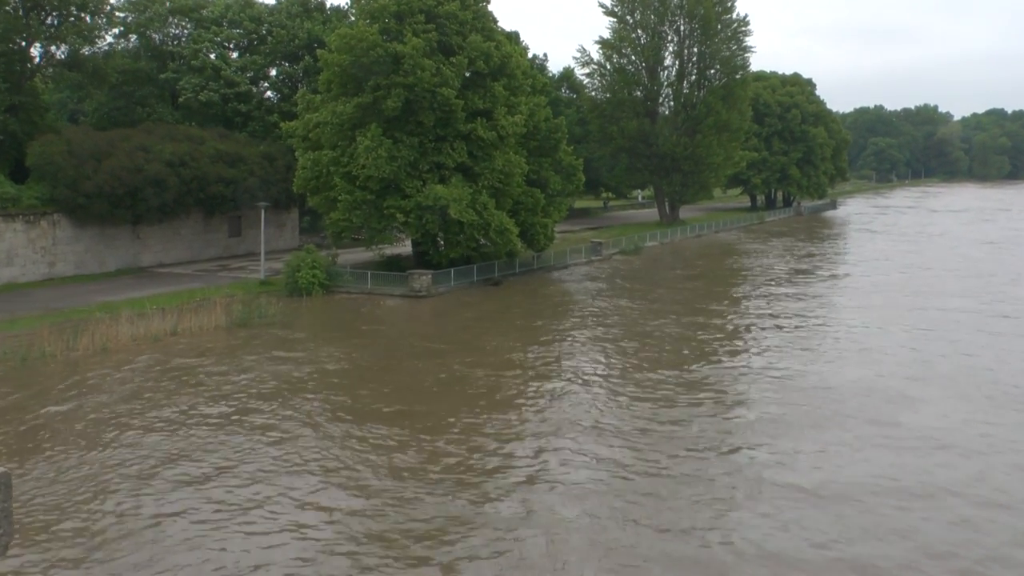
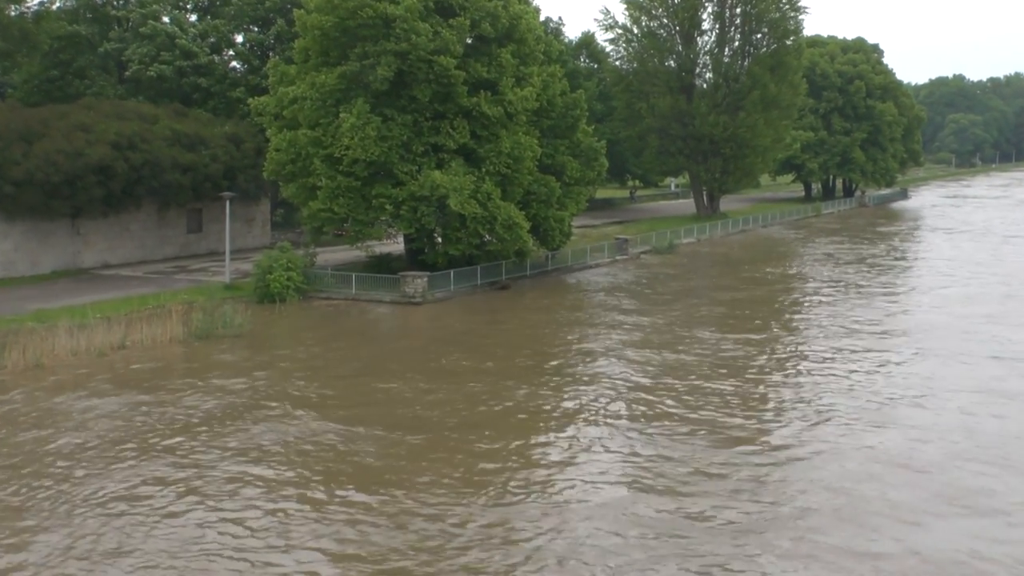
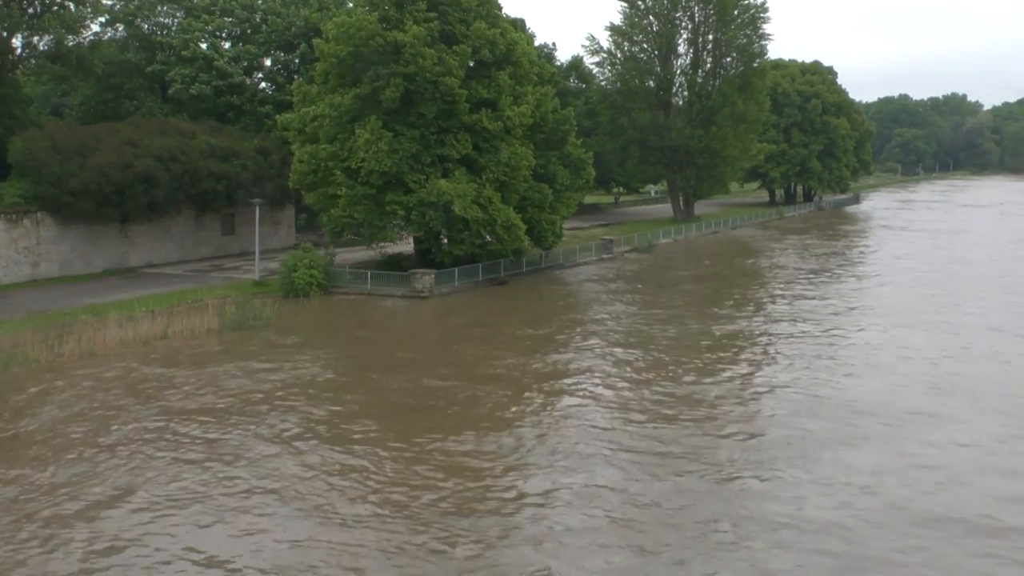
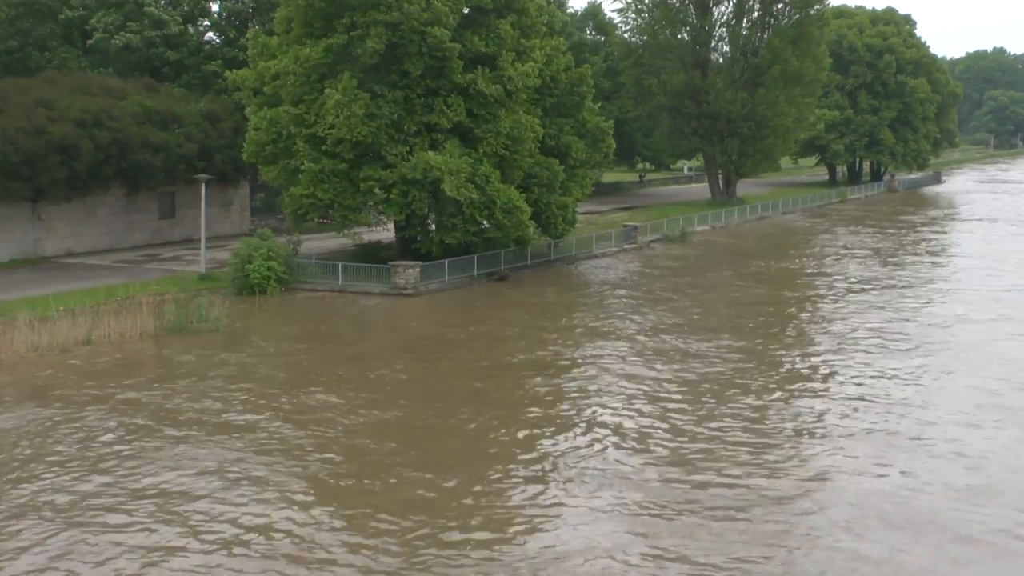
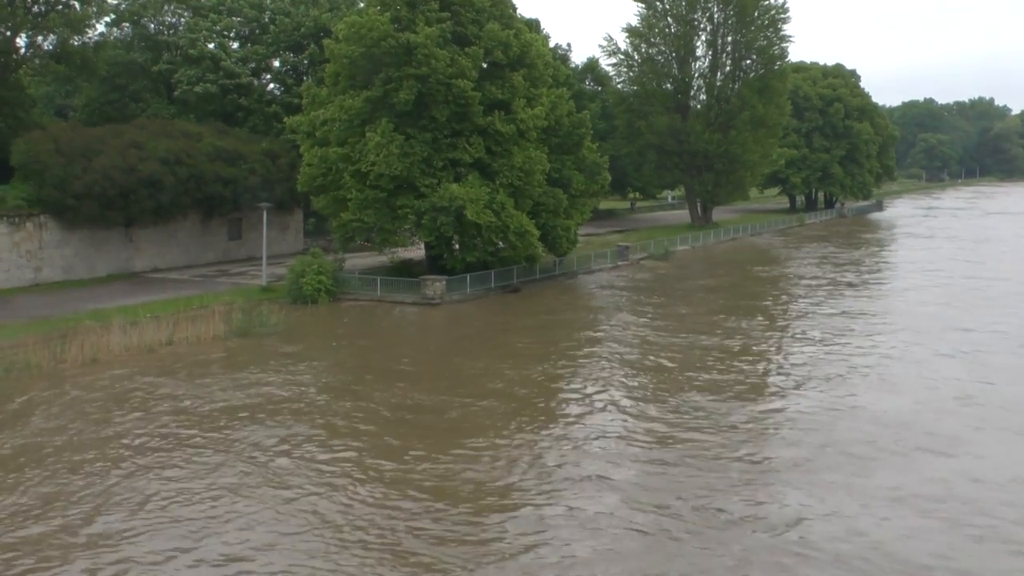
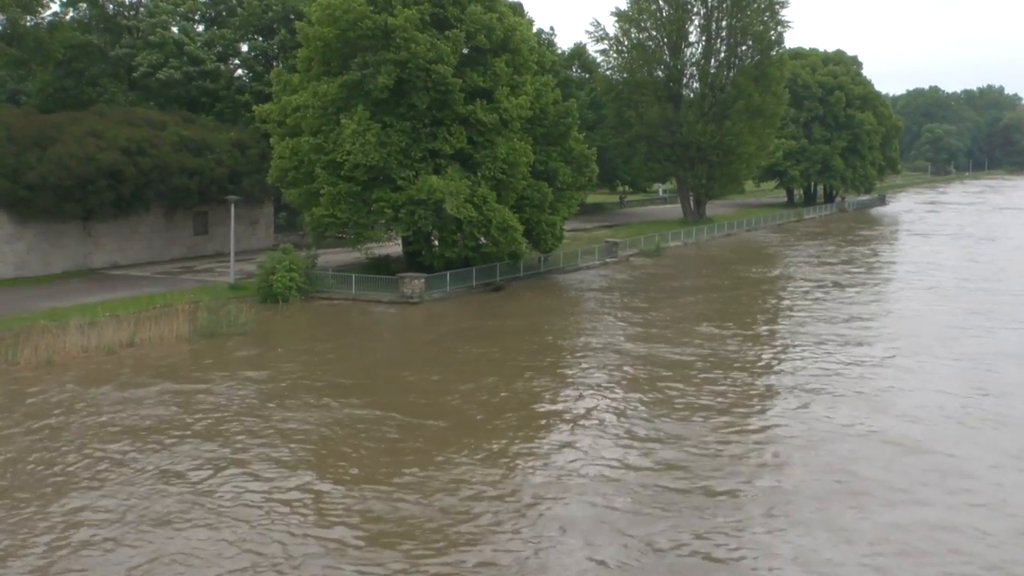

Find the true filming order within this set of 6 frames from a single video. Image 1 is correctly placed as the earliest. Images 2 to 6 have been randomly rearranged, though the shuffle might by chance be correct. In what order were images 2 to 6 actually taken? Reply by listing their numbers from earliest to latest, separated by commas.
3, 5, 6, 2, 4
